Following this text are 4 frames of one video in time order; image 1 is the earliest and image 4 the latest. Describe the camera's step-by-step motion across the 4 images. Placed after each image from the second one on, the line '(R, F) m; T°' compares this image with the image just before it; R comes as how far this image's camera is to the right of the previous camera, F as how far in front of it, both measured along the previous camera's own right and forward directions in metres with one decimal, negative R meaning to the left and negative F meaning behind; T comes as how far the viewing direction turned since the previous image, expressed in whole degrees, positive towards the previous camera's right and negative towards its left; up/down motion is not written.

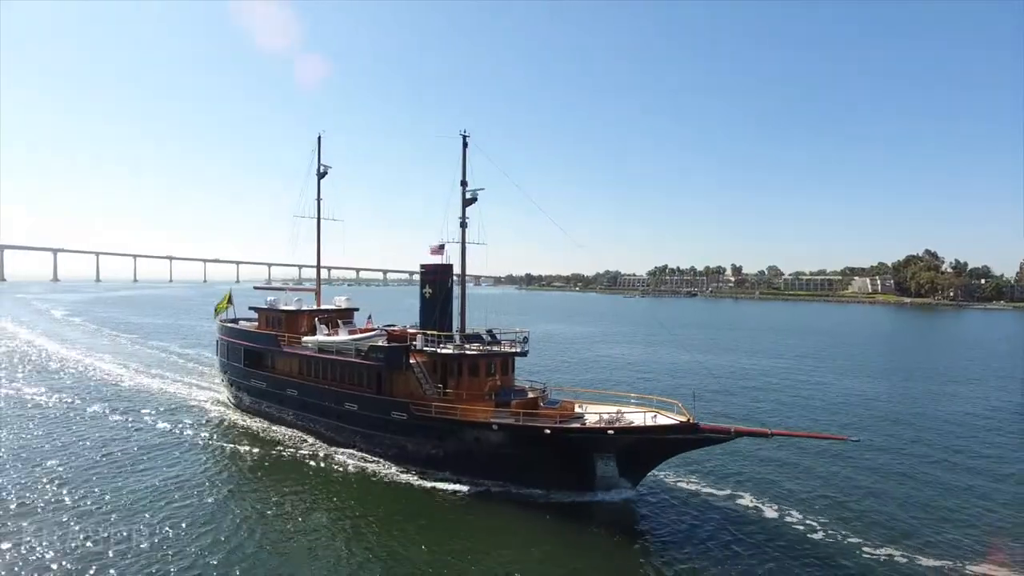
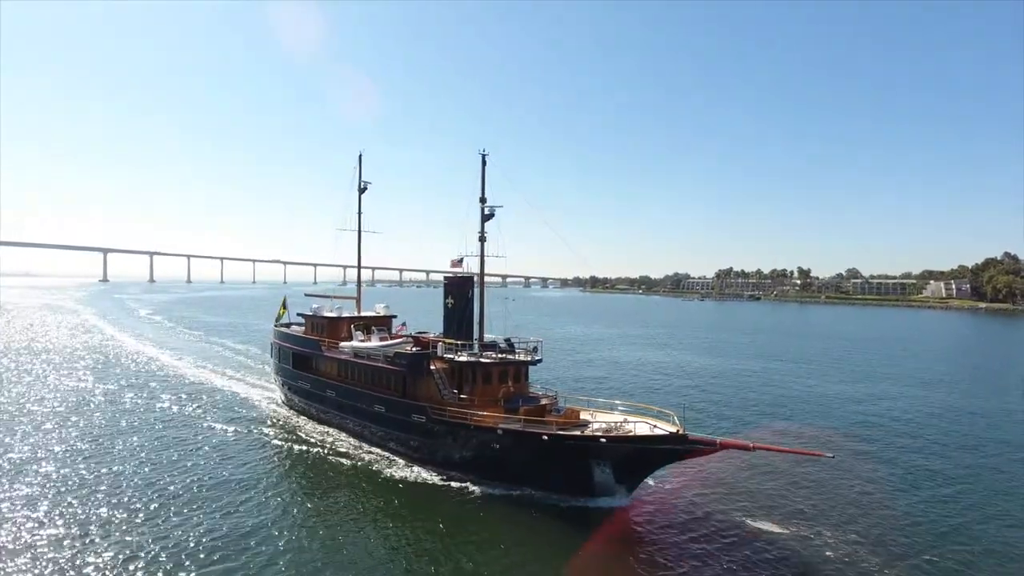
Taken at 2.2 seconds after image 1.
(+2.0, -1.2) m; -6°
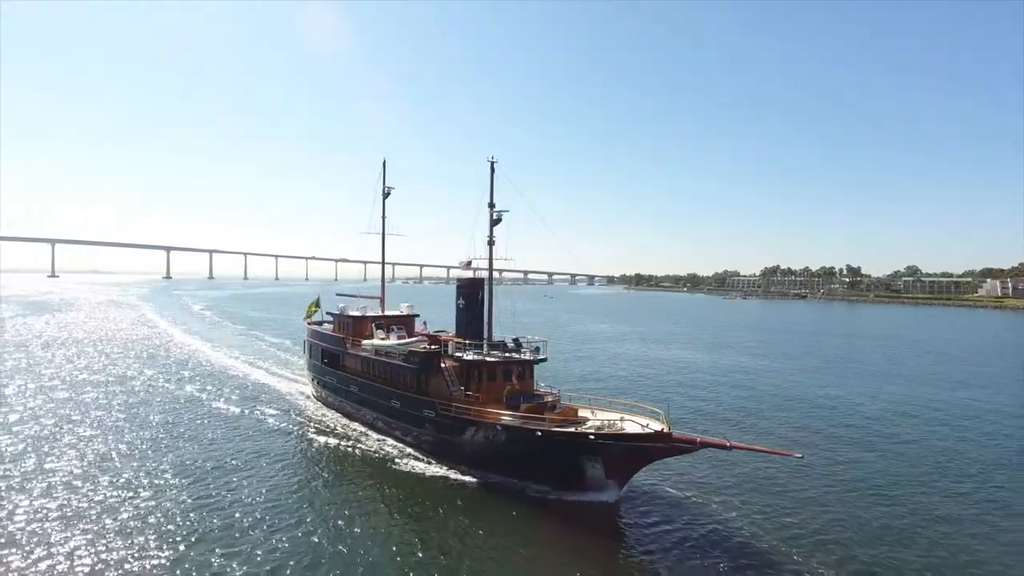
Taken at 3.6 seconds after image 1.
(+1.6, -1.1) m; -4°
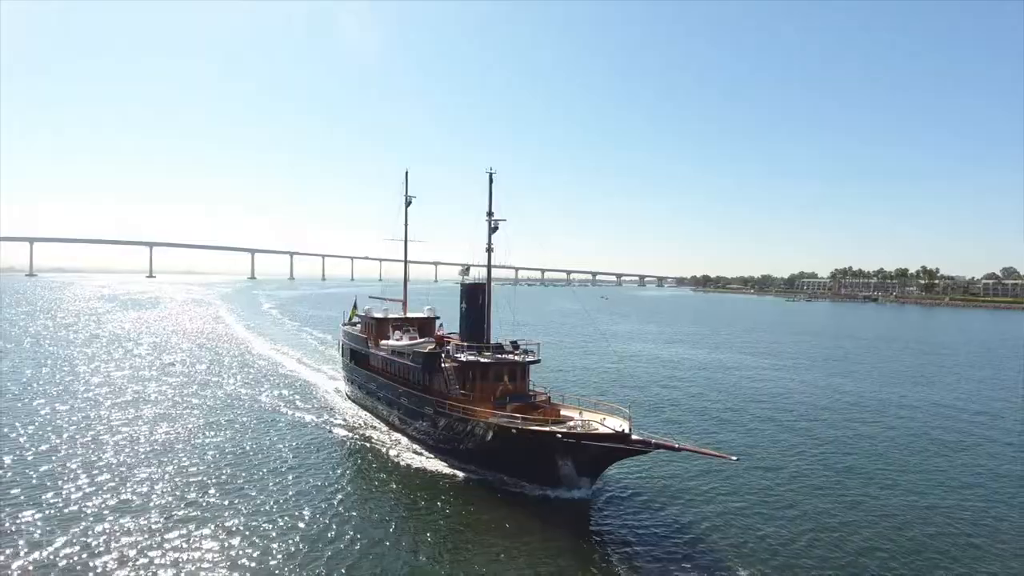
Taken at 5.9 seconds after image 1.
(+3.1, -1.3) m; -6°
